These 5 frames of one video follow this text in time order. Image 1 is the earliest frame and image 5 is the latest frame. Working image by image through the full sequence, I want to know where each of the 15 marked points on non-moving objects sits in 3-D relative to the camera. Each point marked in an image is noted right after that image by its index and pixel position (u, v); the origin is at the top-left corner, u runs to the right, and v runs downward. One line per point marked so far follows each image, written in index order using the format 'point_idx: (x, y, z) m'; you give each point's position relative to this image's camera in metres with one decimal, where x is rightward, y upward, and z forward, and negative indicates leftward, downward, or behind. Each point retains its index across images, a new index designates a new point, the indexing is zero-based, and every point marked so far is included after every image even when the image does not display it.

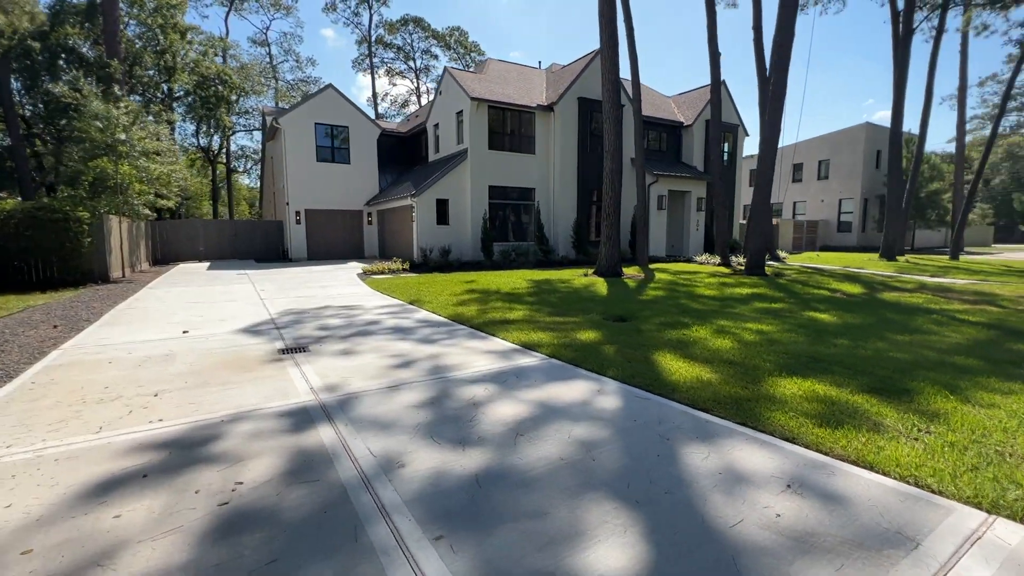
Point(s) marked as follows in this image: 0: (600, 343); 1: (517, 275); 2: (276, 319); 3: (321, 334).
0: (+1.1, -0.7, +5.7) m
1: (+0.2, +0.4, +13.0) m
2: (-3.7, -0.5, +7.5) m
3: (-2.6, -0.6, +6.5) m
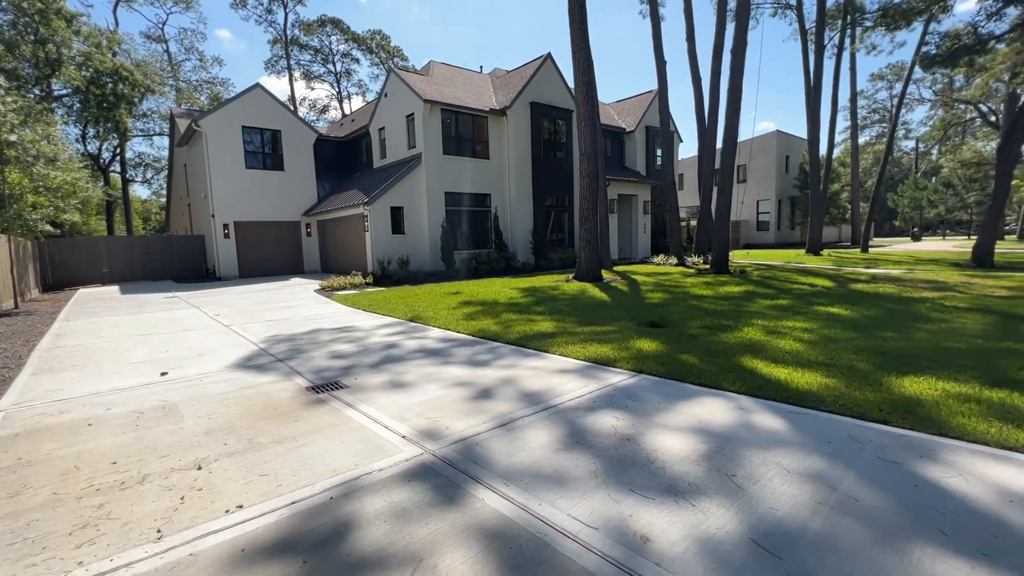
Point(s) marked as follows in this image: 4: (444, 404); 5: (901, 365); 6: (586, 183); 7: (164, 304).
0: (+1.8, -0.7, +5.3) m
1: (-0.3, +0.1, +12.4) m
2: (-3.2, -0.8, +6.3) m
3: (-2.0, -0.9, +5.5) m
4: (-0.6, -1.0, +4.0) m
5: (+3.8, -0.8, +4.6) m
6: (+2.1, +3.0, +13.2) m
7: (-8.9, -0.4, +12.0) m
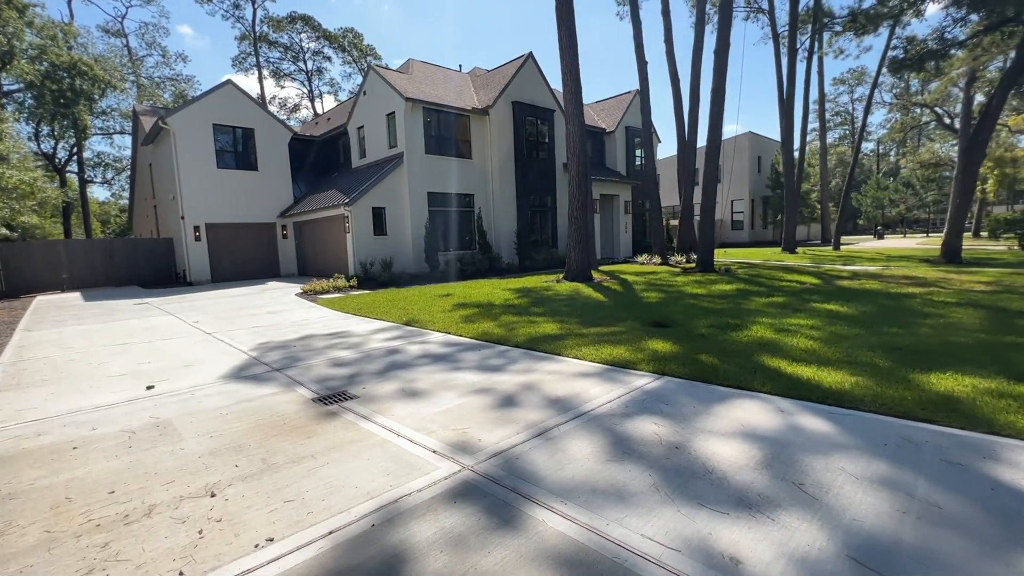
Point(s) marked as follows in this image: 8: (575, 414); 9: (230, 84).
0: (+2.0, -0.7, +5.2) m
1: (-0.5, +0.1, +12.1) m
2: (-3.1, -0.9, +5.9) m
3: (-1.8, -0.9, +5.2) m
4: (-0.4, -1.0, +3.8) m
5: (+4.0, -0.7, +4.6) m
6: (+1.8, +3.0, +13.1) m
7: (-9.1, -0.5, +11.3) m
8: (+0.5, -1.0, +3.7) m
9: (-11.4, +8.2, +19.1) m
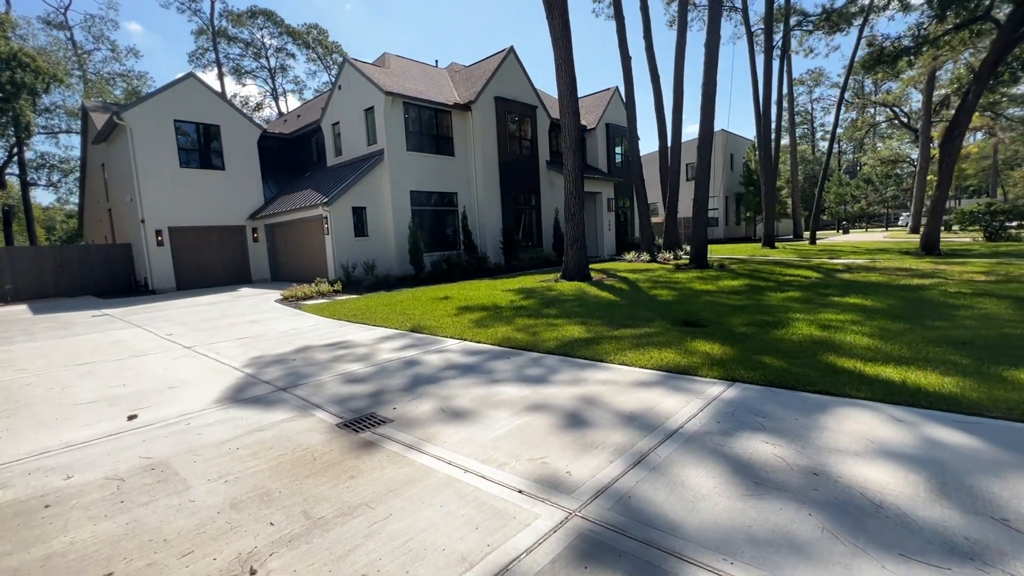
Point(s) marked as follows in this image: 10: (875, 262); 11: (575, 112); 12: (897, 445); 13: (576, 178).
0: (+2.4, -0.7, +4.8) m
1: (-0.6, 0.0, +11.5) m
2: (-2.7, -0.9, +5.1) m
3: (-1.4, -1.0, +4.5) m
4: (+0.2, -1.0, +3.2) m
5: (+4.5, -0.6, +4.3) m
6: (+1.6, +3.0, +12.7) m
7: (-9.0, -0.8, +10.2) m
8: (+1.0, -1.0, +3.1) m
9: (-12.1, +7.9, +17.8) m
10: (+11.4, +0.8, +14.8) m
11: (+1.6, +4.7, +12.4) m
12: (+2.2, -0.9, +2.8) m
13: (+1.7, +3.0, +12.6) m
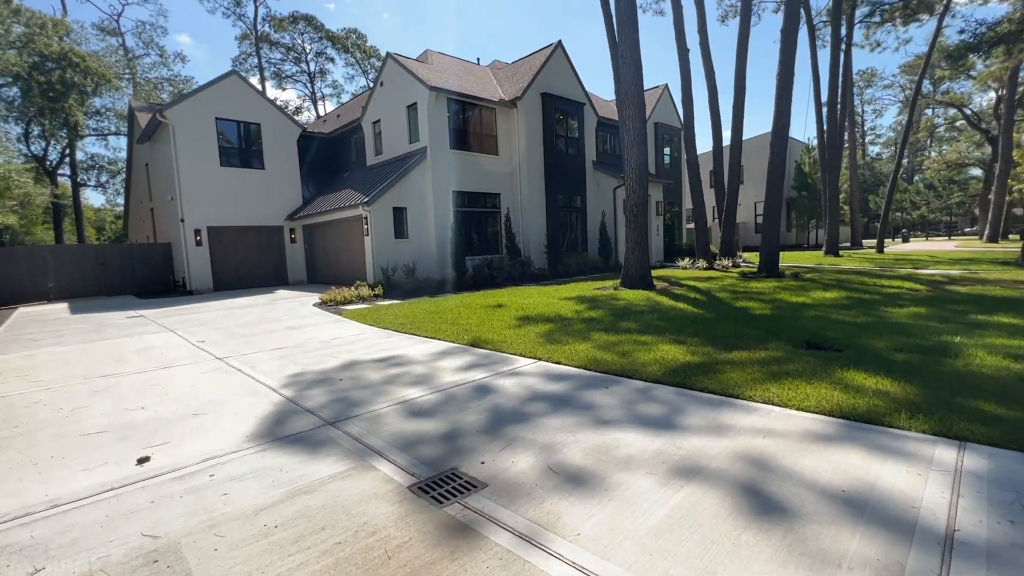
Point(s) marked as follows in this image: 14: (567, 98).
0: (+3.2, -0.8, +3.5) m
1: (+0.7, -0.1, +10.5) m
2: (-1.9, -1.0, +4.2) m
3: (-0.5, -1.0, +3.5) m
4: (+0.9, -1.1, +2.1) m
5: (+5.3, -0.8, +3.0) m
6: (+3.0, +2.8, +11.5) m
7: (-7.9, -0.8, +9.6) m
8: (+1.8, -1.0, +2.0) m
9: (-10.3, +7.9, +17.5) m
10: (+12.8, +0.4, +13.1) m
11: (+3.0, +4.4, +11.2) m
12: (+3.0, -1.0, +1.5) m
13: (+3.1, +2.7, +11.5) m
14: (+2.3, +7.8, +19.3) m
